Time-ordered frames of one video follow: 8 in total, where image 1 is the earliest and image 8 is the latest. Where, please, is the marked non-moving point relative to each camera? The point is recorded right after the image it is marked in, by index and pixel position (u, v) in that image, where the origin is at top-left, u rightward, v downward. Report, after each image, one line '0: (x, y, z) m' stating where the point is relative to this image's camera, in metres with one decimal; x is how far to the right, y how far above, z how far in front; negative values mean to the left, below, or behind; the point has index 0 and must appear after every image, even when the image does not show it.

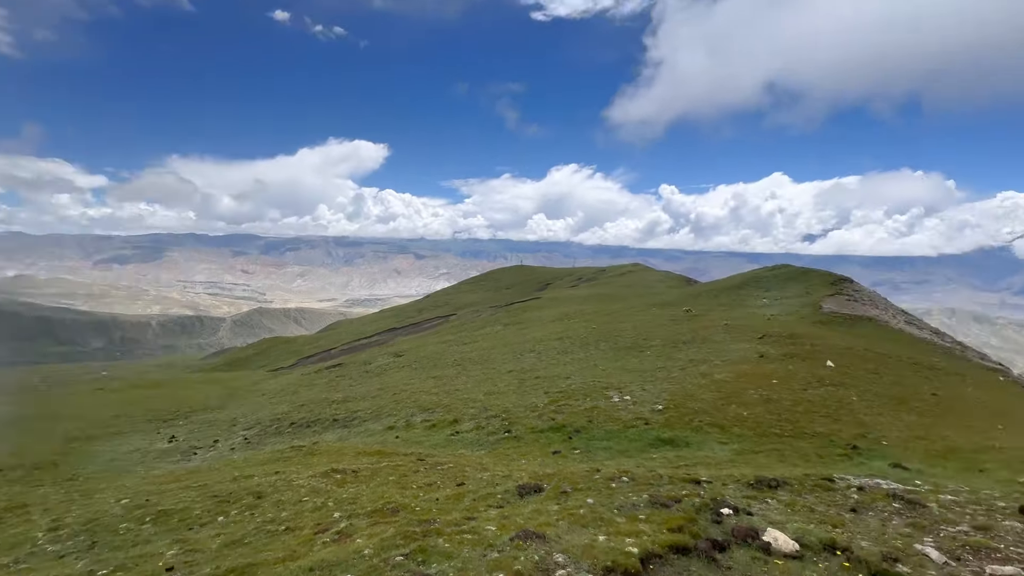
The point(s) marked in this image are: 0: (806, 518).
0: (+9.9, -7.8, +15.7) m
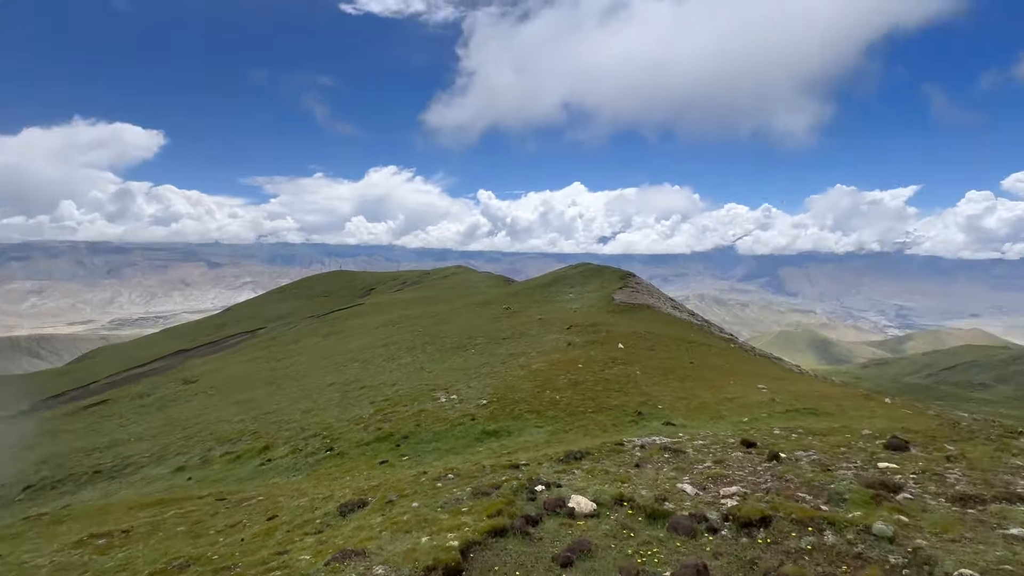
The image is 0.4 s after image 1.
0: (+3.5, -7.6, +18.3) m
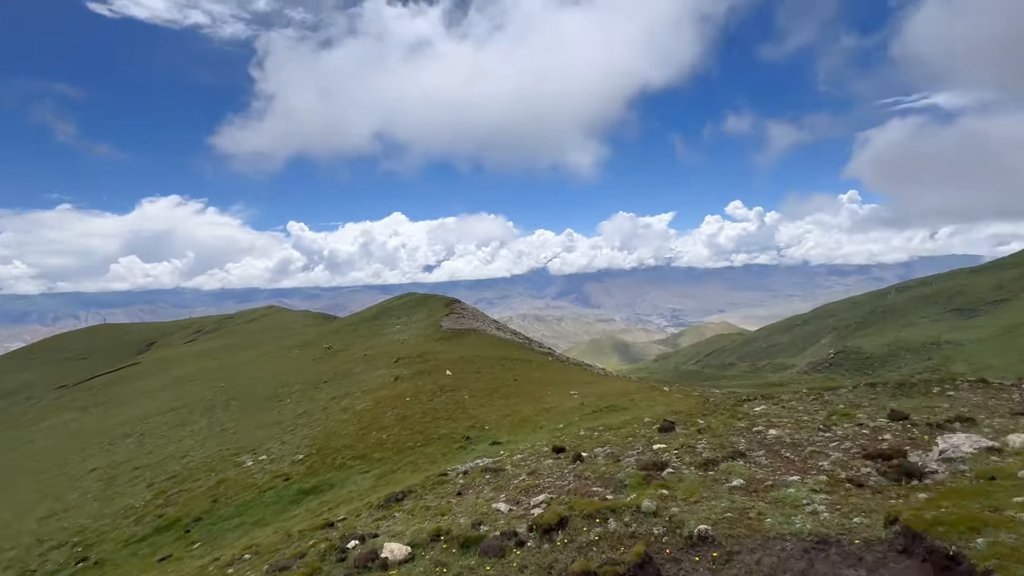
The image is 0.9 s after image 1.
0: (-3.4, -8.8, +17.7) m
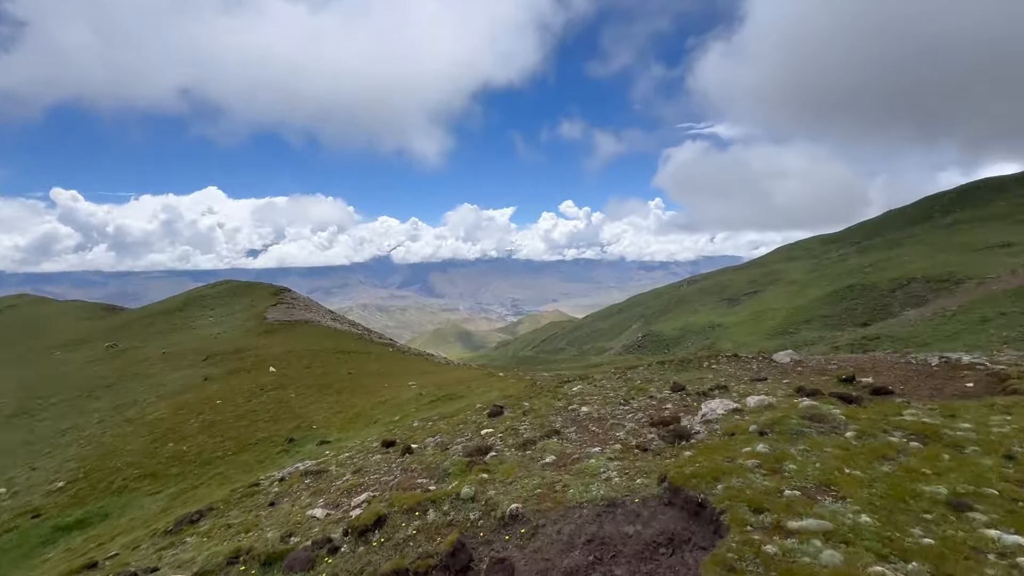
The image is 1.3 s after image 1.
0: (-9.6, -8.3, +15.3) m
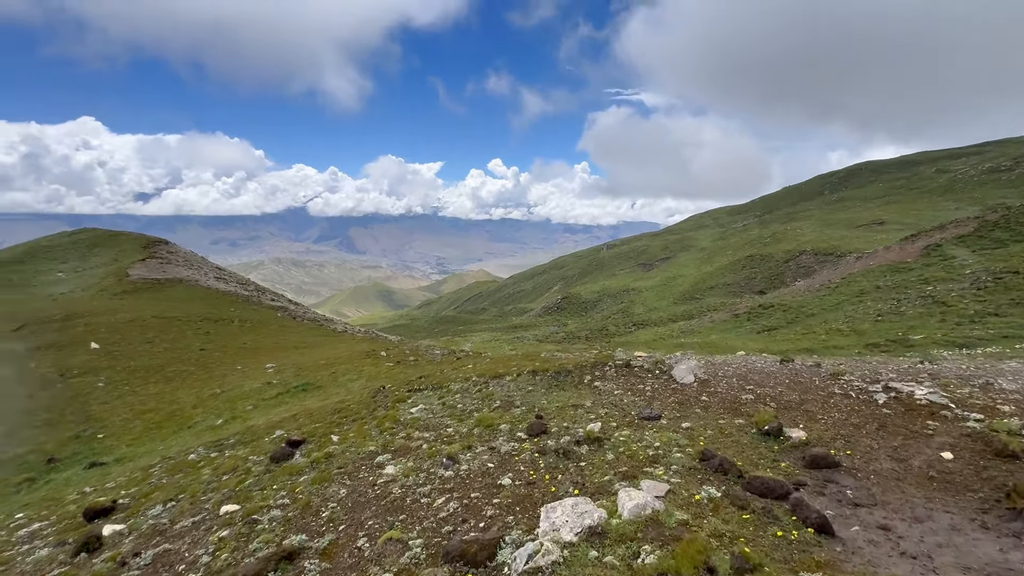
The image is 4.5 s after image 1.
0: (-15.3, -8.3, +6.2) m
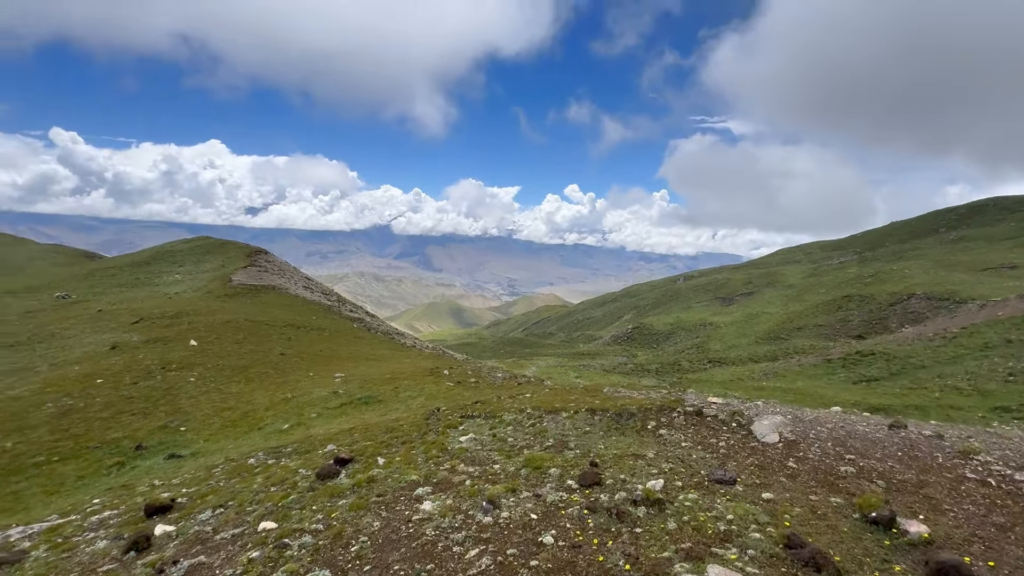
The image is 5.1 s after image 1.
0: (-15.2, -7.8, +7.1) m
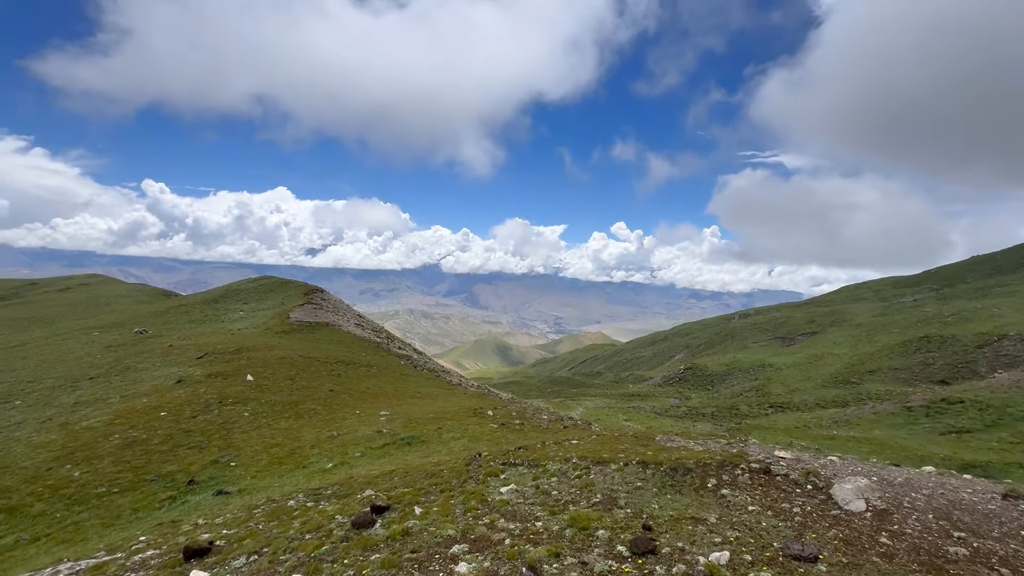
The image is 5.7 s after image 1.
0: (-14.6, -8.5, +7.3) m
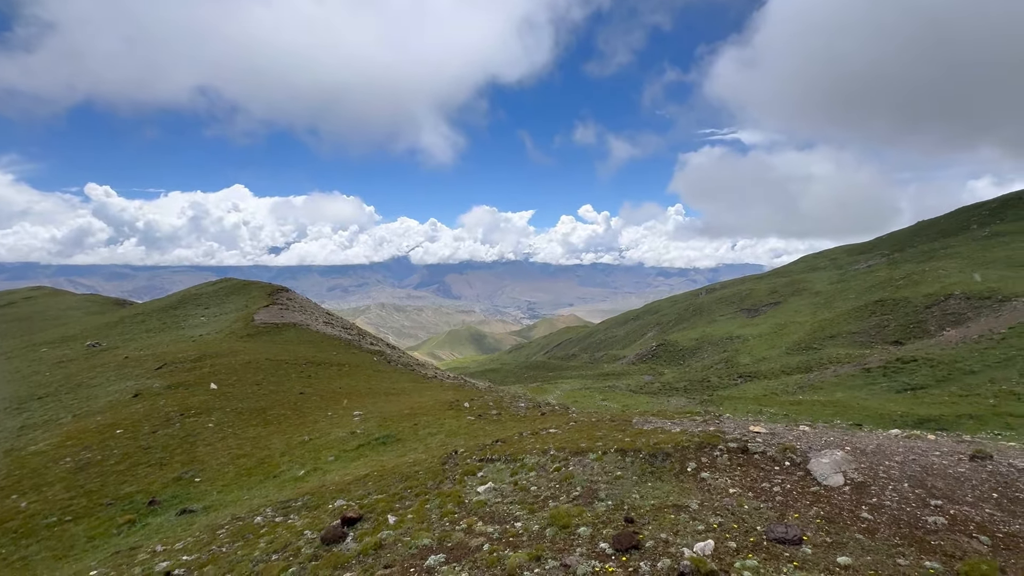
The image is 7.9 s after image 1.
0: (-14.7, -9.3, +5.9) m
